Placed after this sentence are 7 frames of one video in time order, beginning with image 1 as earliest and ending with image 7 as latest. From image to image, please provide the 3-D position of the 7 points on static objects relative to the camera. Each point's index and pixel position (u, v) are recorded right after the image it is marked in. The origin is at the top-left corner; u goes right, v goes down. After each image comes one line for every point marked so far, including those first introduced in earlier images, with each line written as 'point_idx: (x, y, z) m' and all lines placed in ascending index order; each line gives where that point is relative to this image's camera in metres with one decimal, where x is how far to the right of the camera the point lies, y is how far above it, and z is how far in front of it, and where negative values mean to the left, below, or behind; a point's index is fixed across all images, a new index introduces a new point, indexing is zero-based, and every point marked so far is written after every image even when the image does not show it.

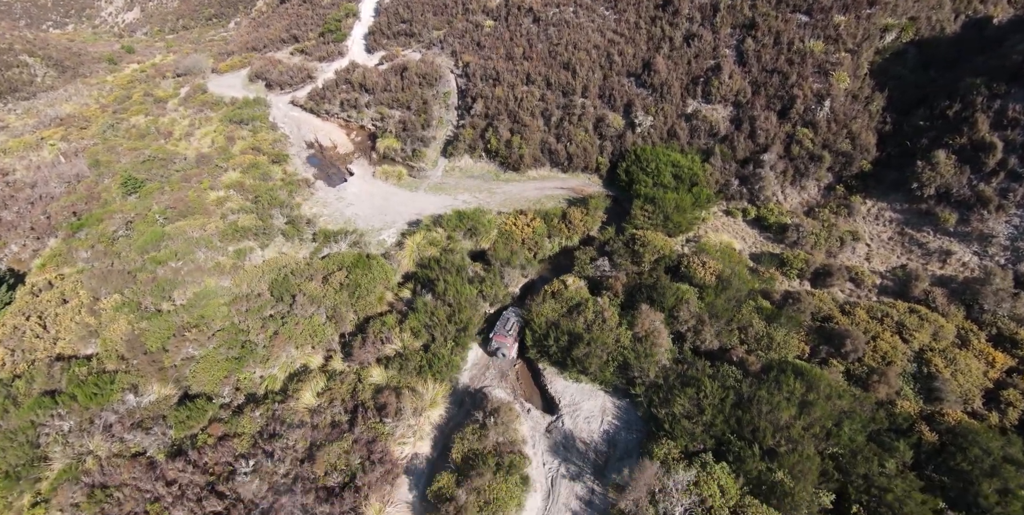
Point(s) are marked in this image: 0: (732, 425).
0: (+8.7, -6.6, +19.3) m
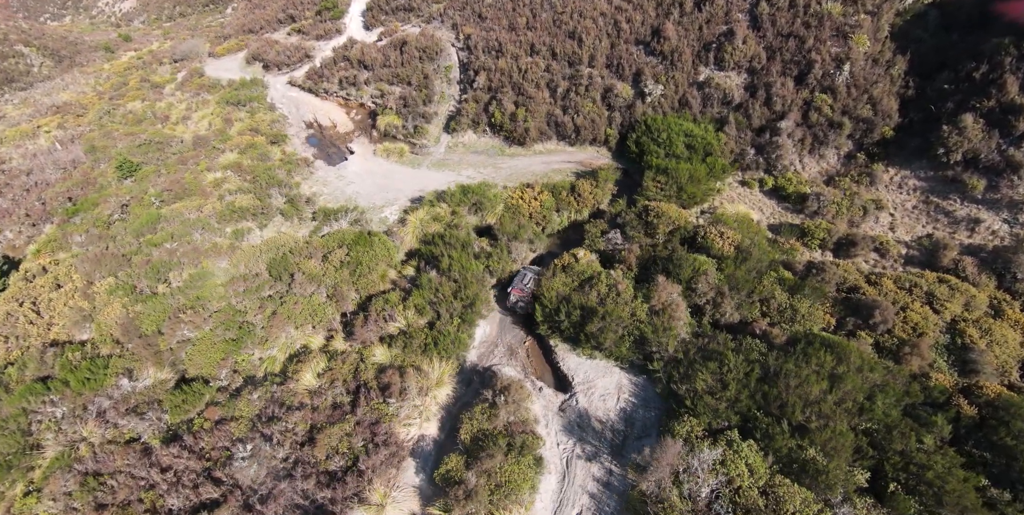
0: (+9.1, -5.3, +18.1) m
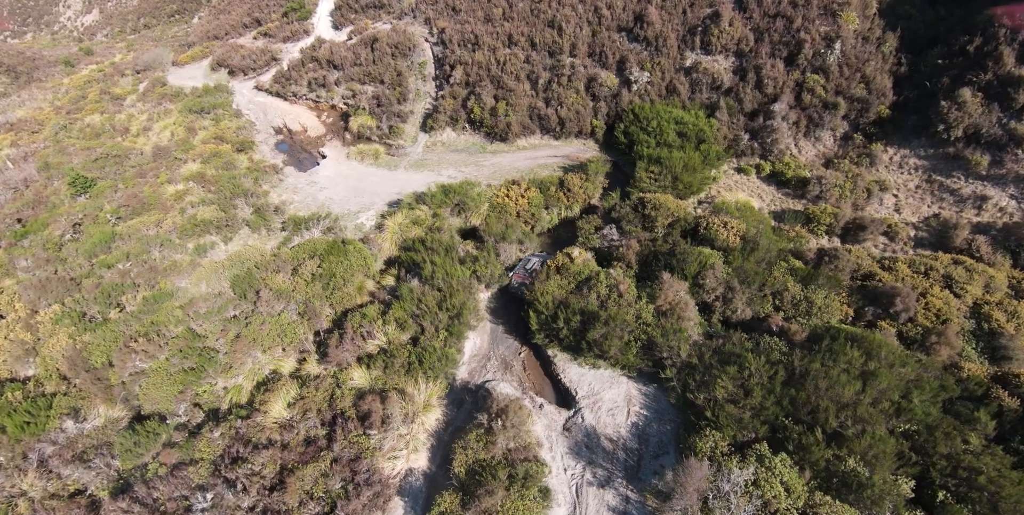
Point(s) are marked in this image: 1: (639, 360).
0: (+9.1, -4.9, +16.3) m
1: (+4.8, -3.9, +18.8) m
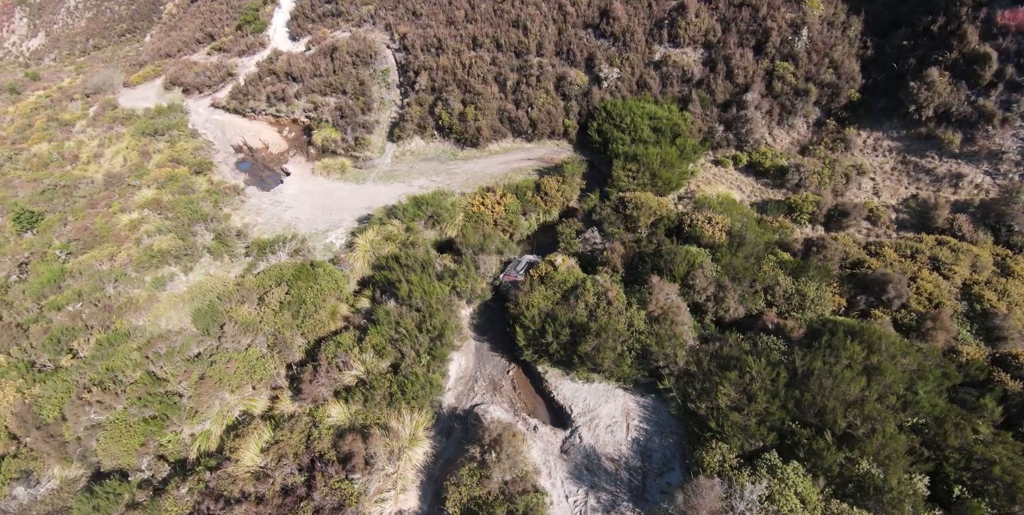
0: (+8.8, -4.8, +15.5) m
1: (+4.4, -4.1, +17.9) m
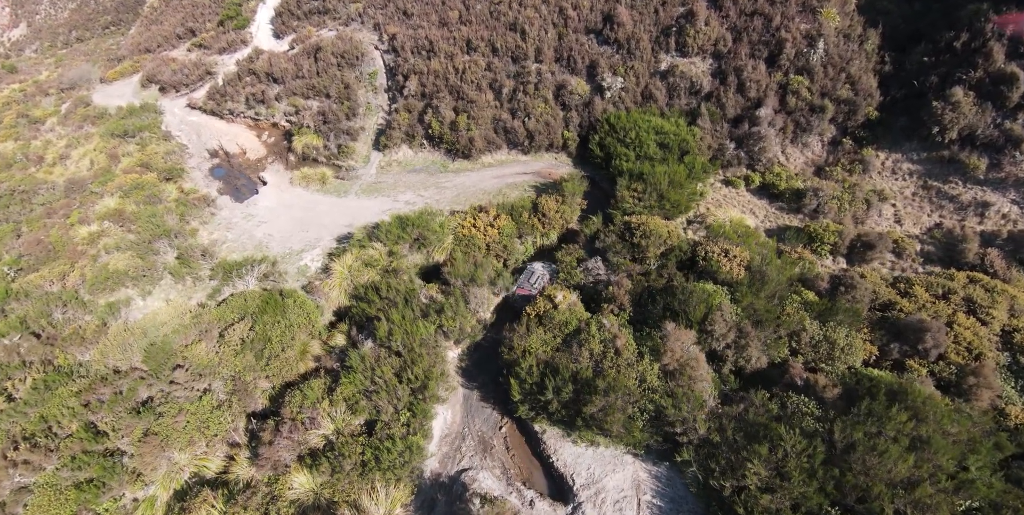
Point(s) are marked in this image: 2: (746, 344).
0: (+8.6, -6.4, +13.3) m
1: (+4.2, -5.6, +15.6) m
2: (+8.5, -3.1, +17.9) m
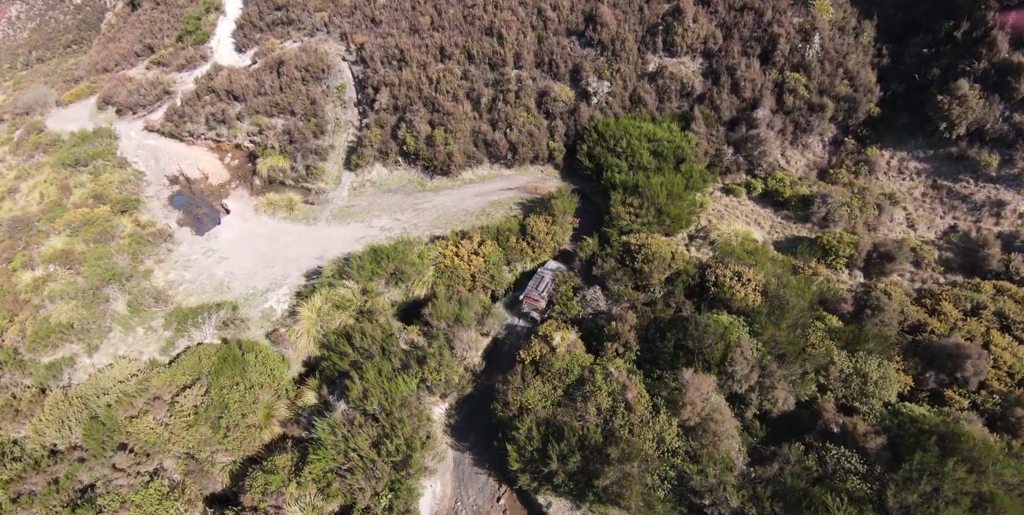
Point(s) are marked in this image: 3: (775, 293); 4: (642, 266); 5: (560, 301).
0: (+8.7, -7.3, +11.3) m
1: (+4.2, -6.7, +13.5) m
2: (+8.3, -4.1, +15.9) m
3: (+9.6, -1.4, +18.0) m
4: (+5.2, -0.4, +19.7) m
5: (+2.0, -1.8, +19.7) m
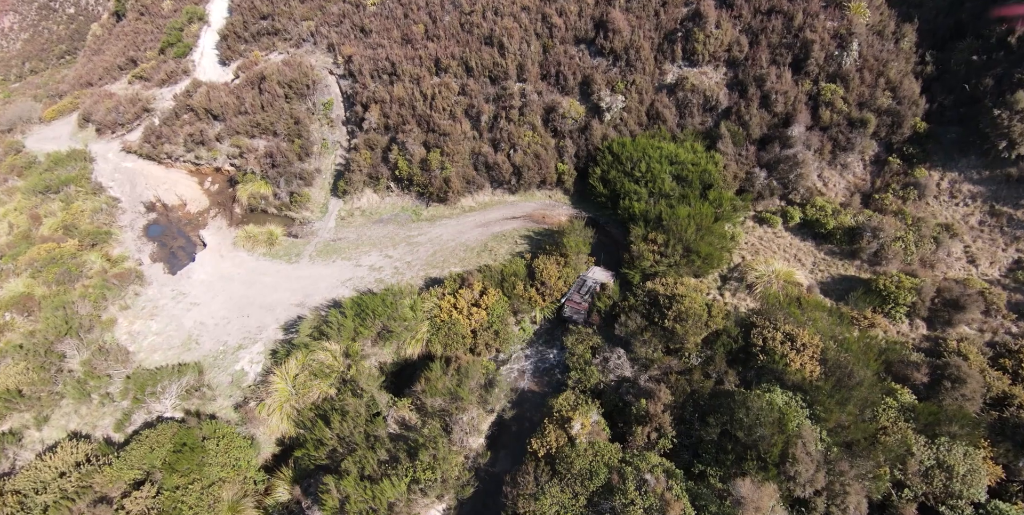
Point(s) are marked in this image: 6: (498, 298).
0: (+9.1, -9.3, +8.3) m
1: (+4.5, -8.7, +10.5) m
2: (+8.6, -6.0, +12.9) m
3: (+9.9, -3.3, +15.0) m
4: (+5.5, -2.3, +16.7) m
5: (+2.3, -3.8, +16.7) m
6: (-0.4, -1.7, +19.1) m
